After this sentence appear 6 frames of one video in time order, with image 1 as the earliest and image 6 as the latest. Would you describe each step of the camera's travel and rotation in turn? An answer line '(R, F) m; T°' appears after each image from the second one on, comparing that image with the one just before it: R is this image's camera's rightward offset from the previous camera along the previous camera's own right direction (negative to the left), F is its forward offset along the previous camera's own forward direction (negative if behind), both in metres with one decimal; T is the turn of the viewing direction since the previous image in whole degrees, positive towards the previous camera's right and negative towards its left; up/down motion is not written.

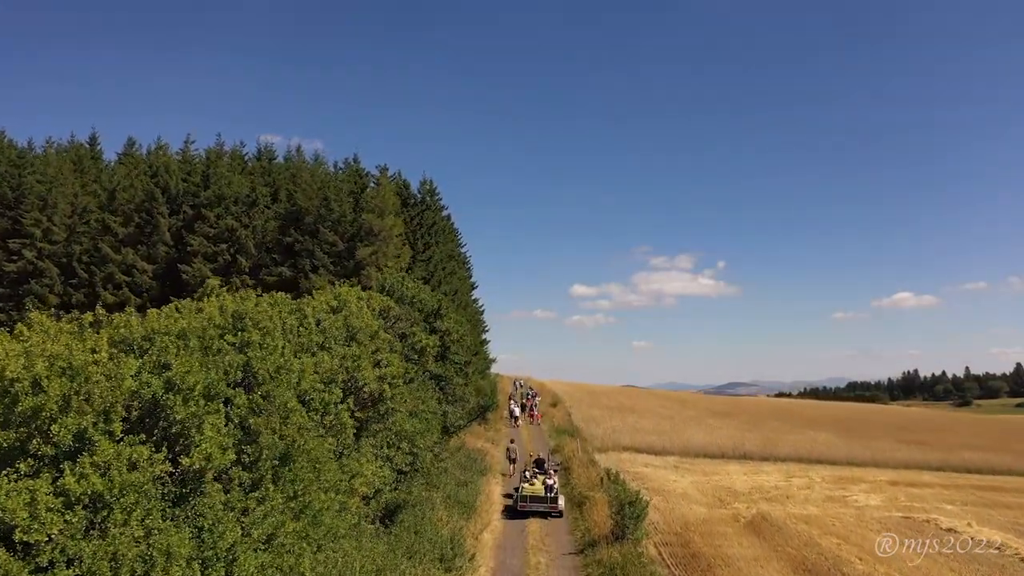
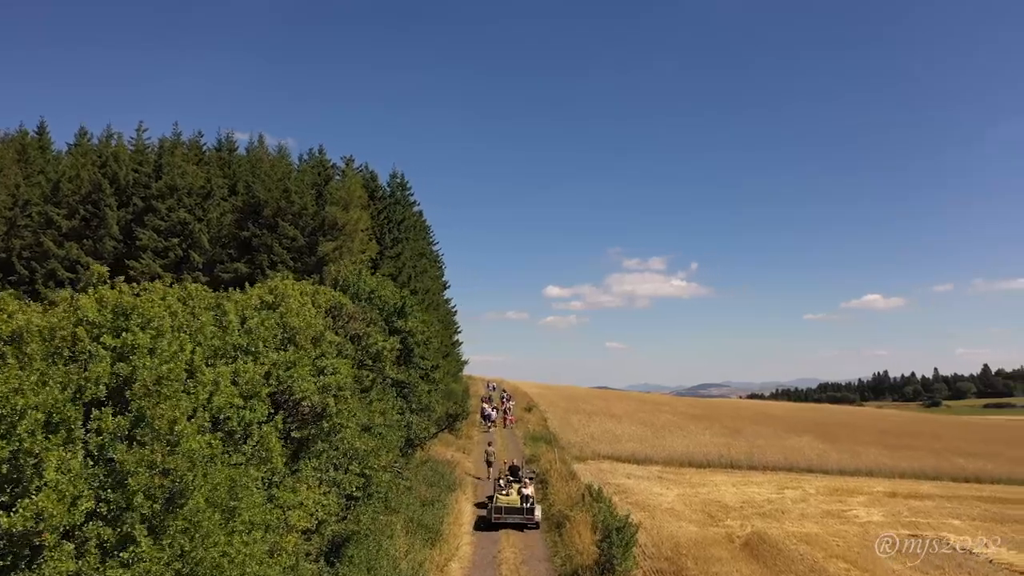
(+0.1, +2.7) m; +3°
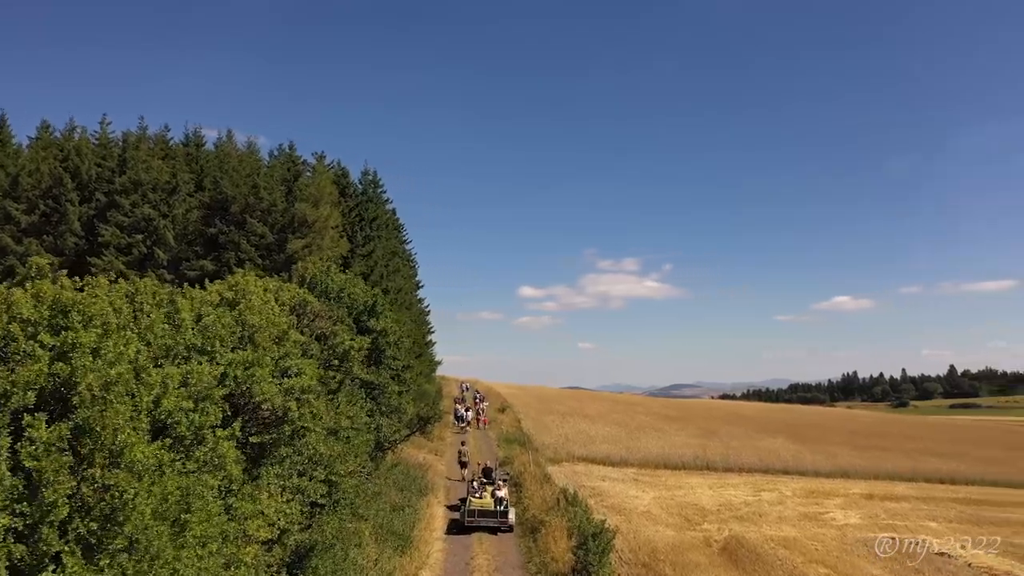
(0.0, +0.7) m; +2°
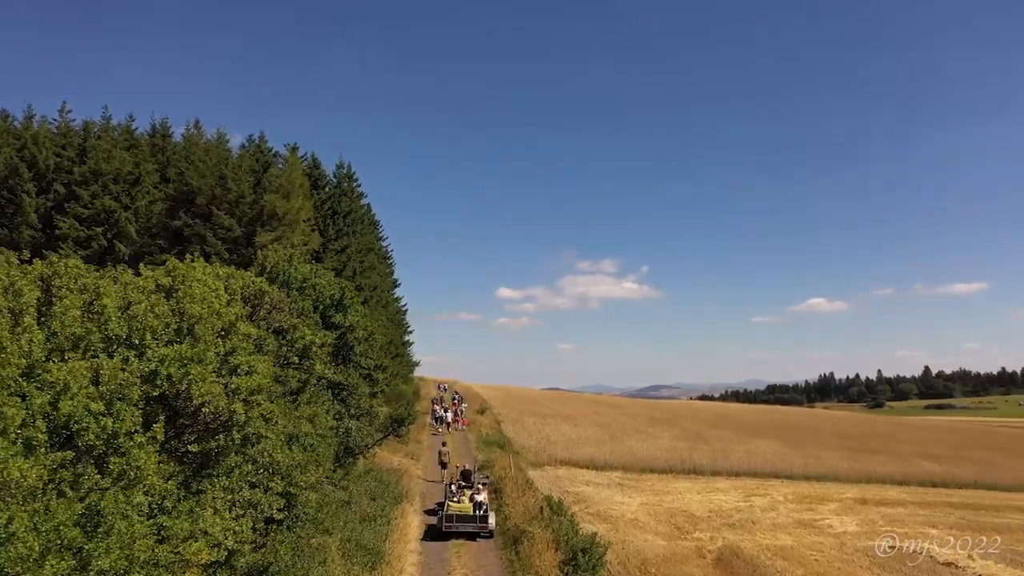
(-0.1, +1.6) m; +2°
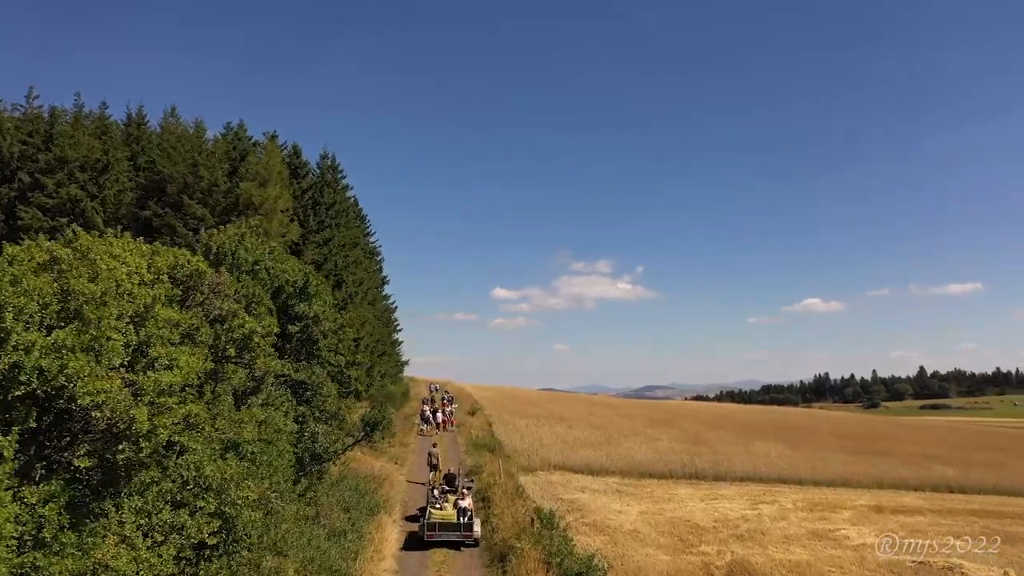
(+0.3, +2.1) m; 0°
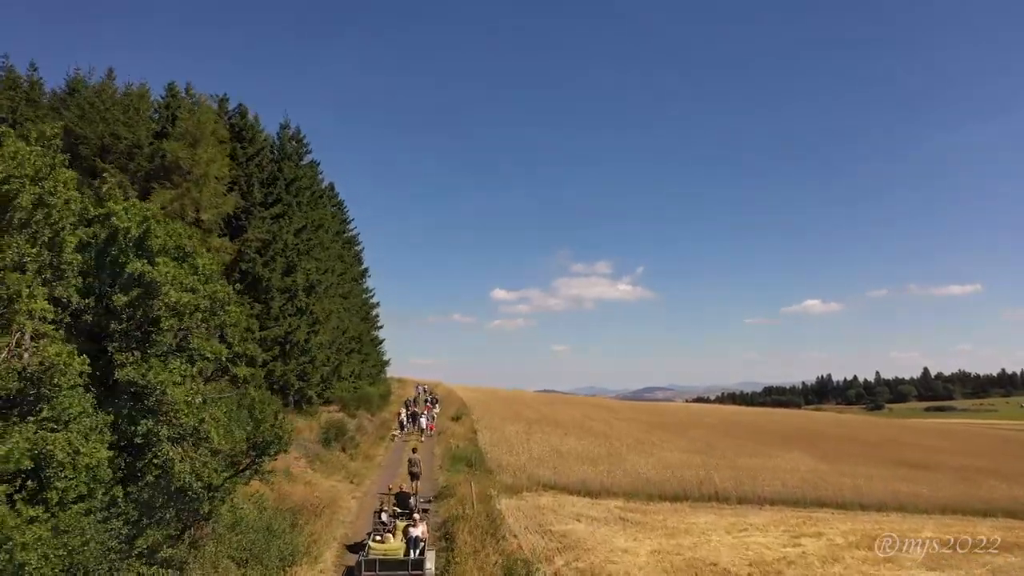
(+0.9, +5.7) m; 0°
